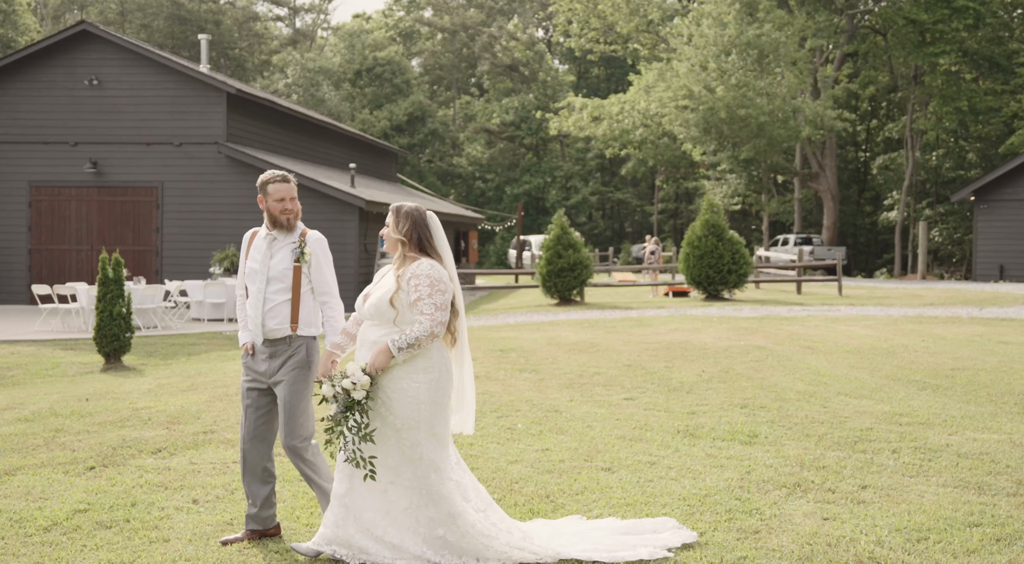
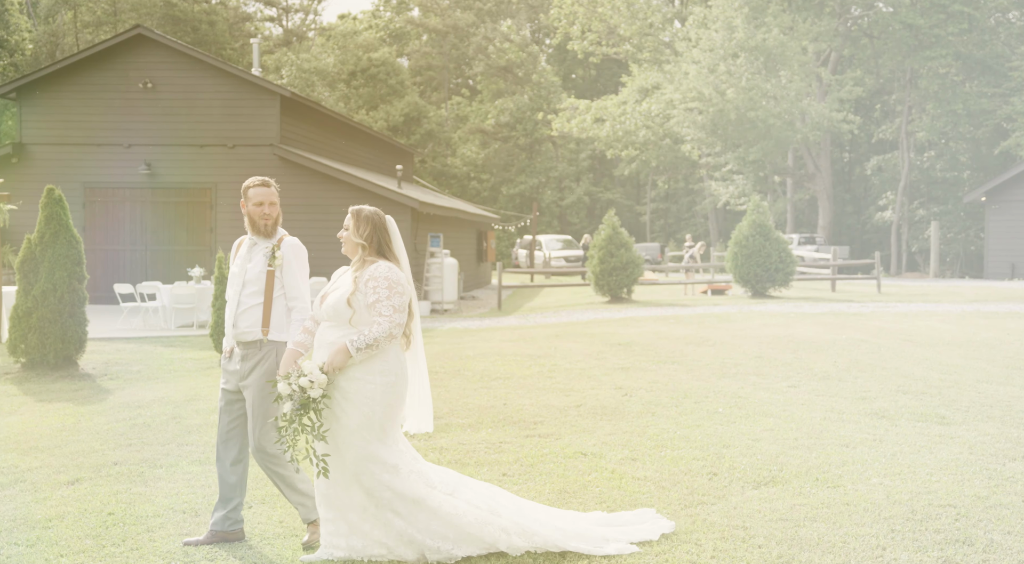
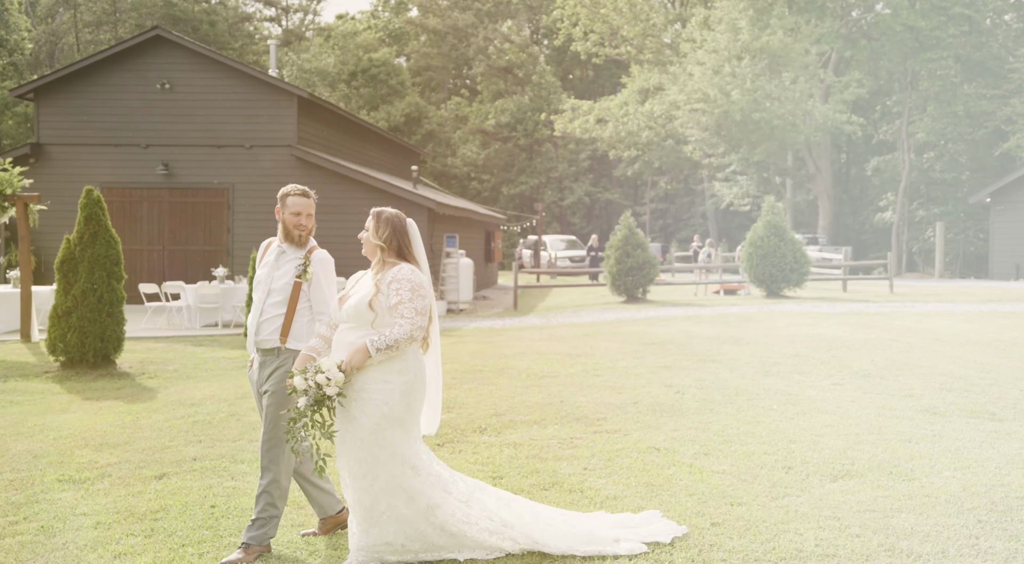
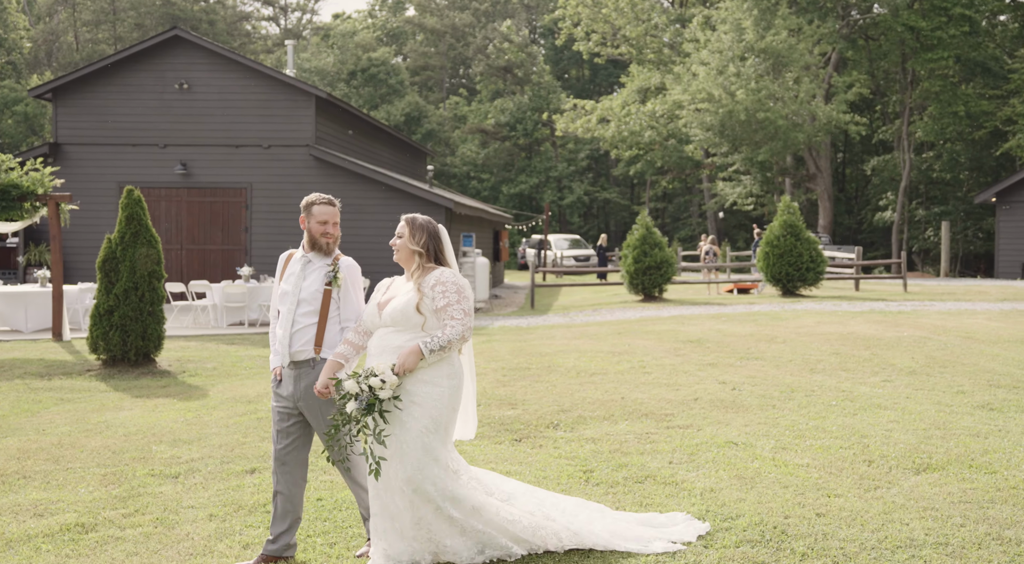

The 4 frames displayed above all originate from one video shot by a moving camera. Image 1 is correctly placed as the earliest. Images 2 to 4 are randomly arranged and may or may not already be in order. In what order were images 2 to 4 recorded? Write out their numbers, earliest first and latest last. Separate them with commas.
2, 3, 4
